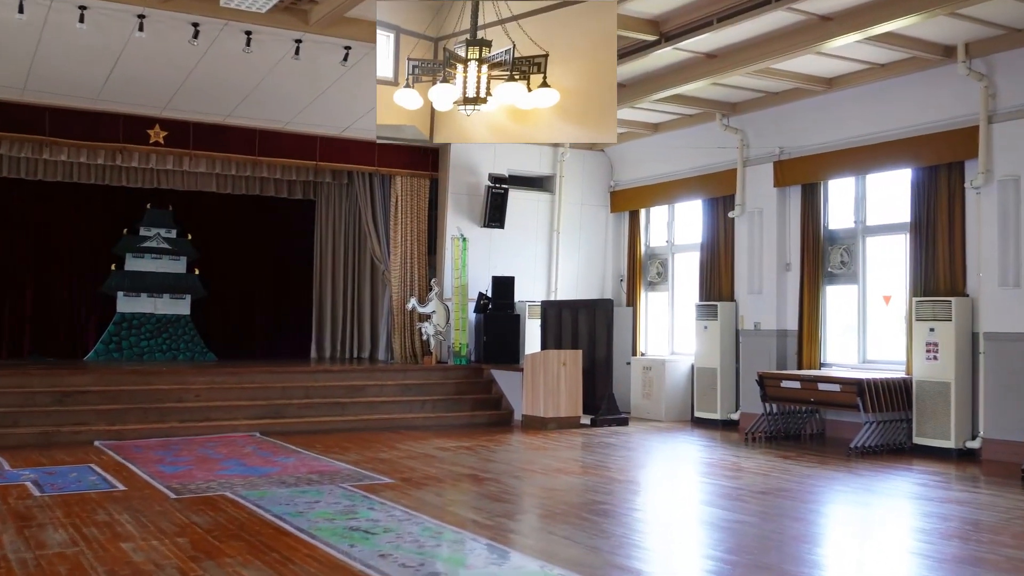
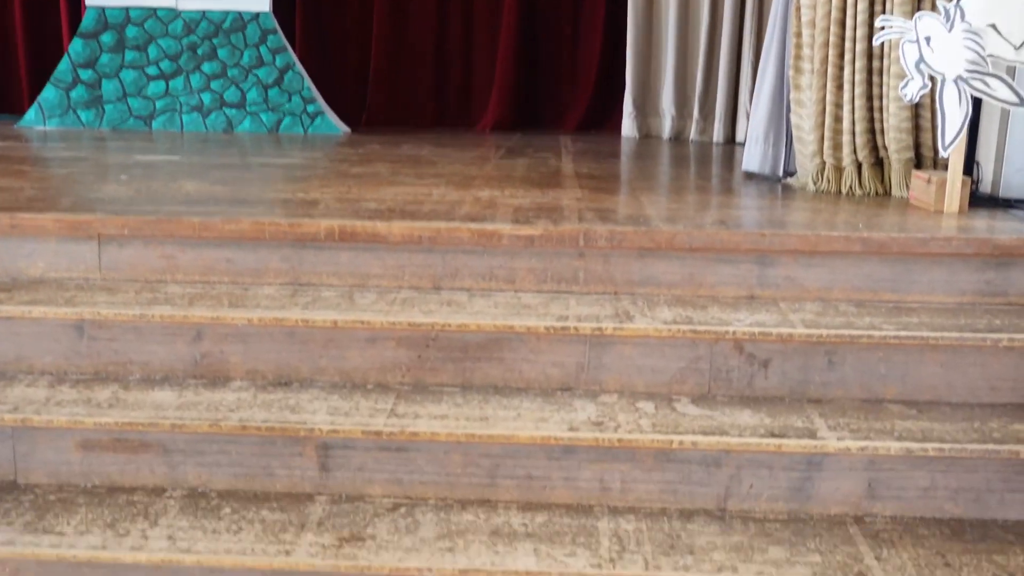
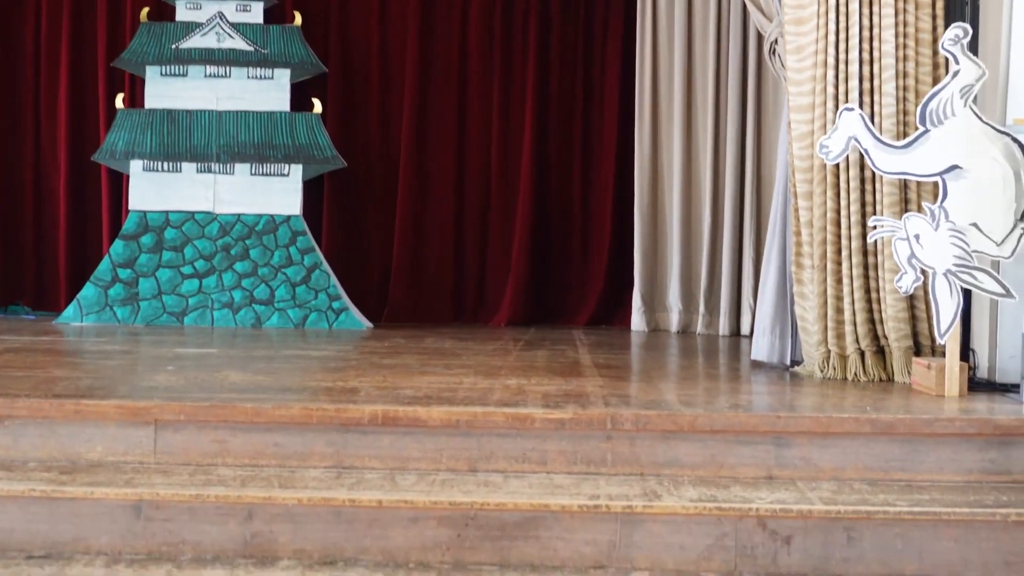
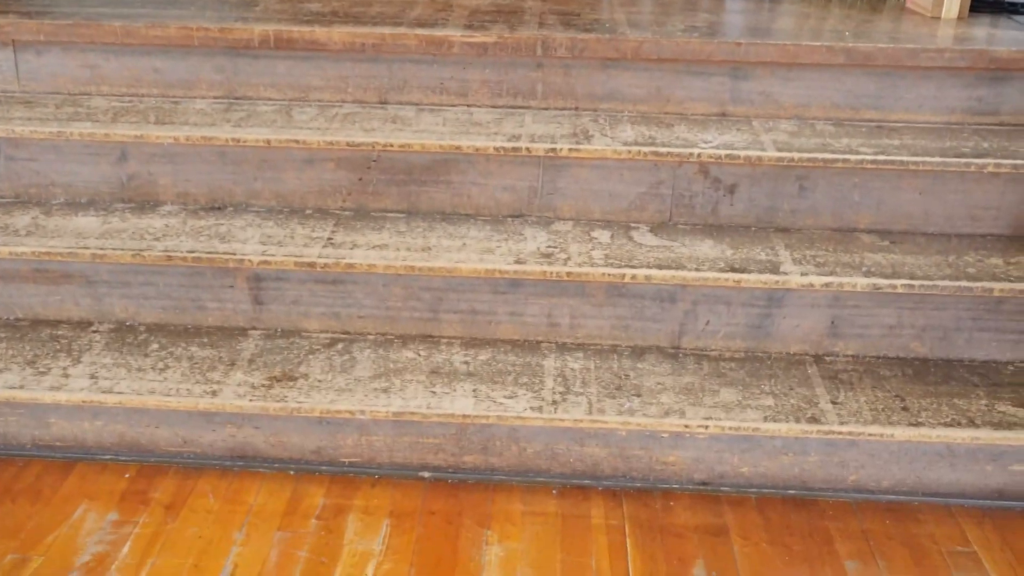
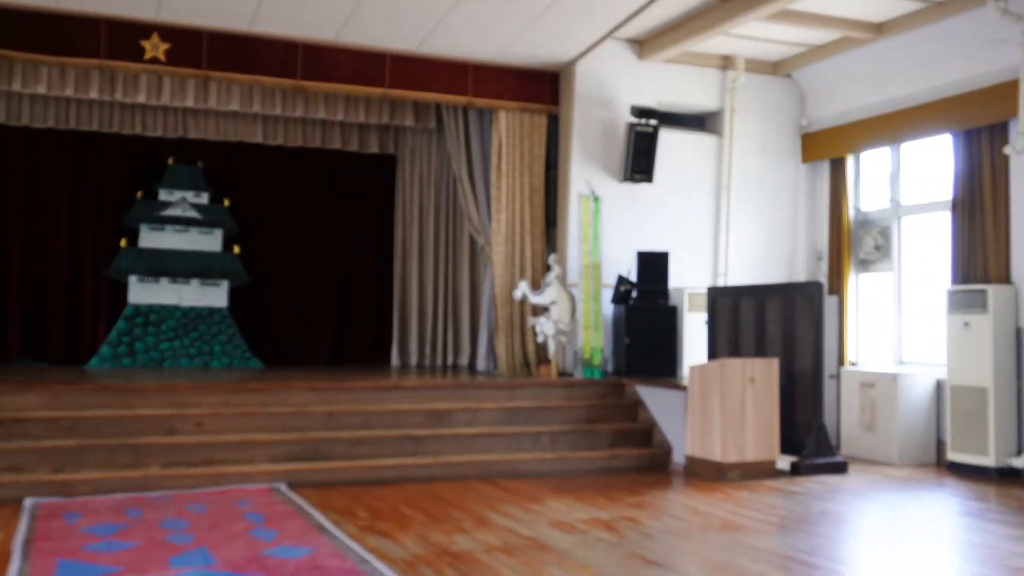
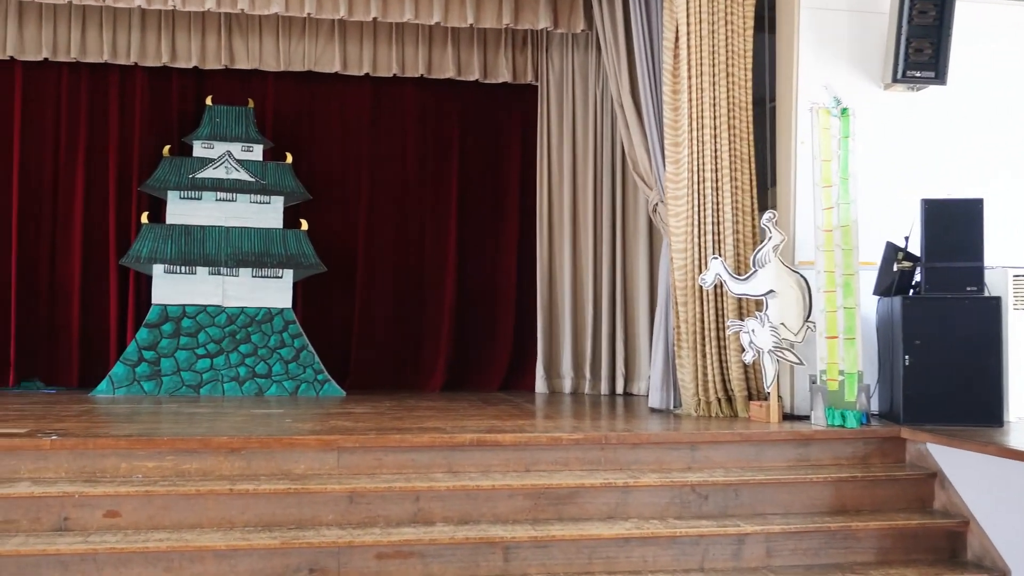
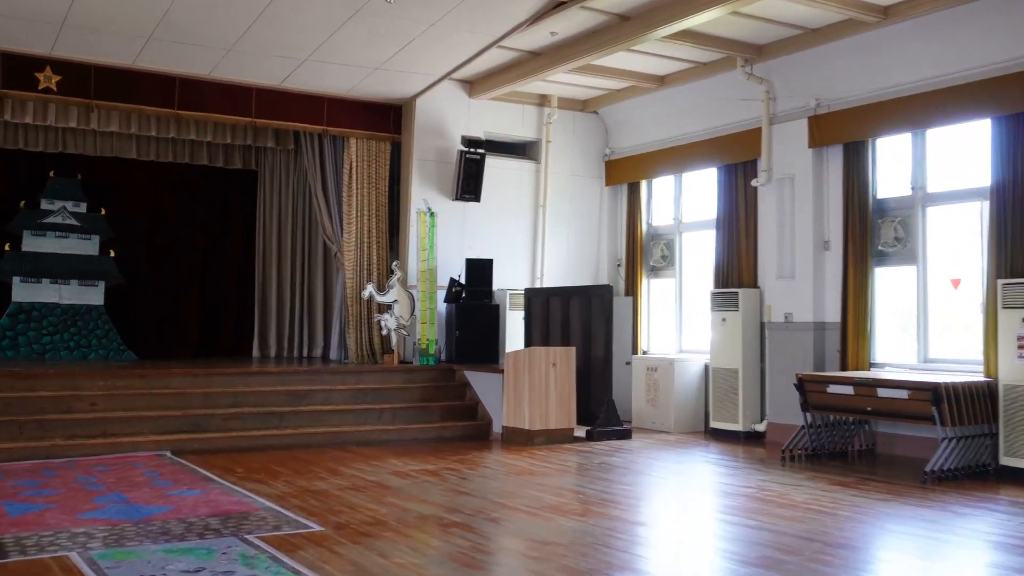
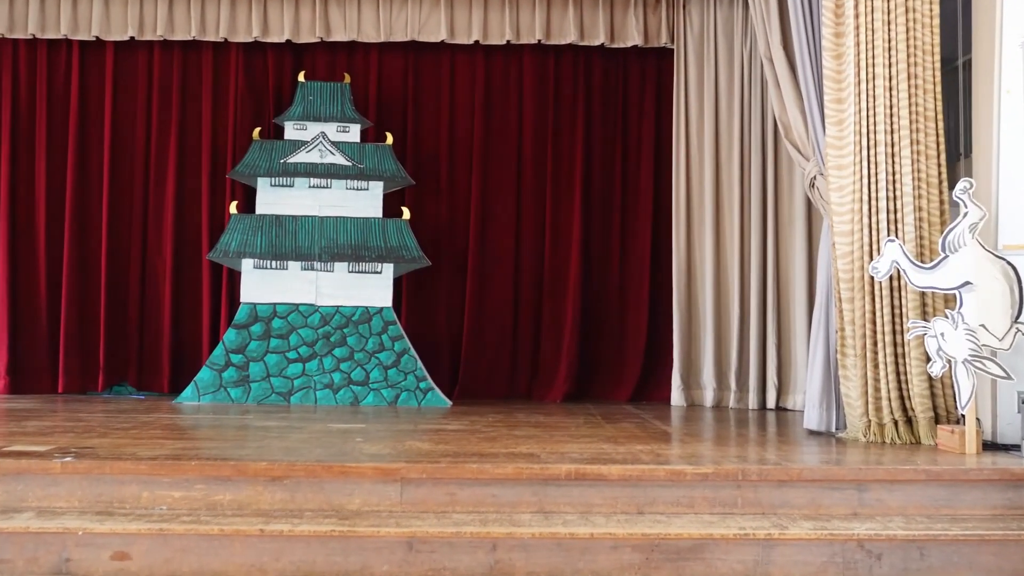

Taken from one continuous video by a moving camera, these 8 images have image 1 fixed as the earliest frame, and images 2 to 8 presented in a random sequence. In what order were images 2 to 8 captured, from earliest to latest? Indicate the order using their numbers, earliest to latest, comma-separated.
7, 5, 6, 8, 3, 2, 4
